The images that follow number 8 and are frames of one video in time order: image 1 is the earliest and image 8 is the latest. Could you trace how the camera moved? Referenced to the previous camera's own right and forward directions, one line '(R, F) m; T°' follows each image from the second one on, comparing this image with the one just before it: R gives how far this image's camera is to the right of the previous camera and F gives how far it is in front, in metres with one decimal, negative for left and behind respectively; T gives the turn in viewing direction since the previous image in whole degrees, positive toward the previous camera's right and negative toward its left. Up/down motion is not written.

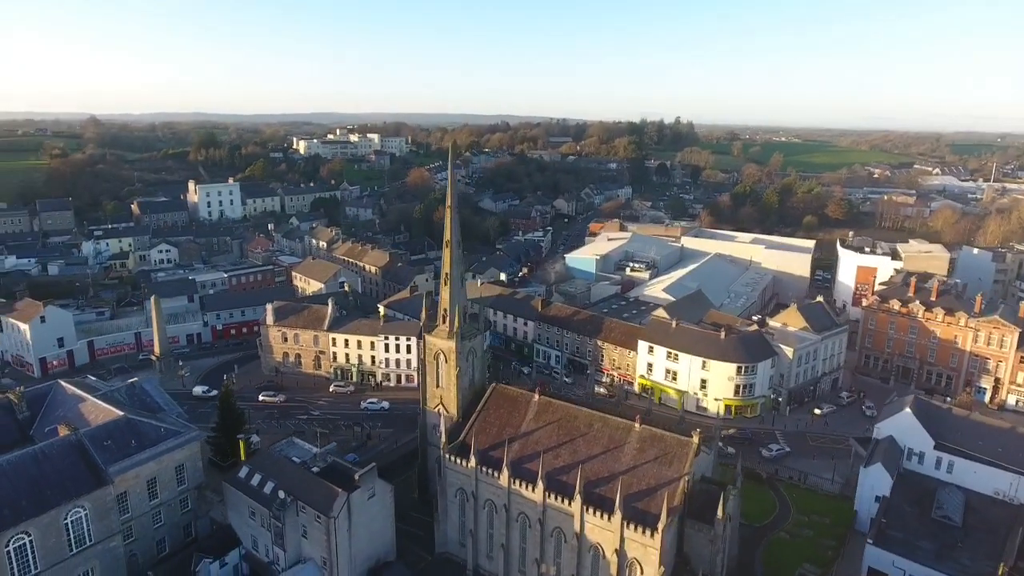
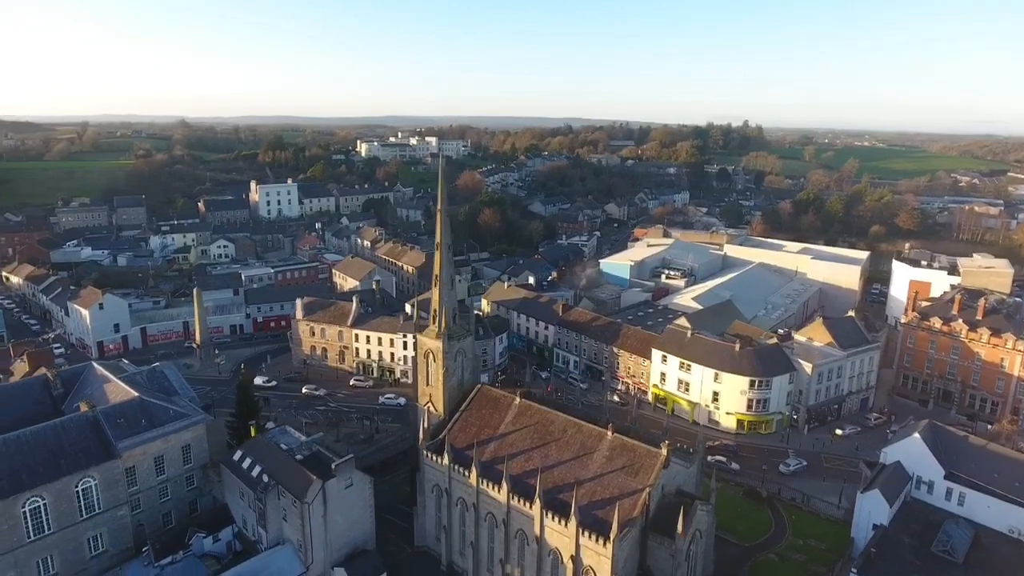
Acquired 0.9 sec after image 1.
(+4.1, -0.3) m; -7°
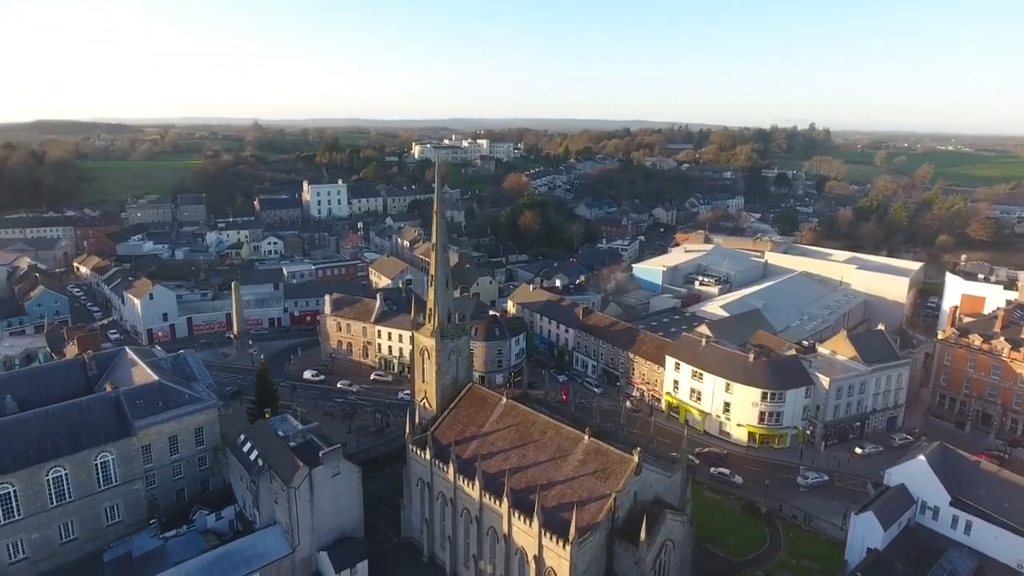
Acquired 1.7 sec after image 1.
(+3.7, -0.4) m; -6°
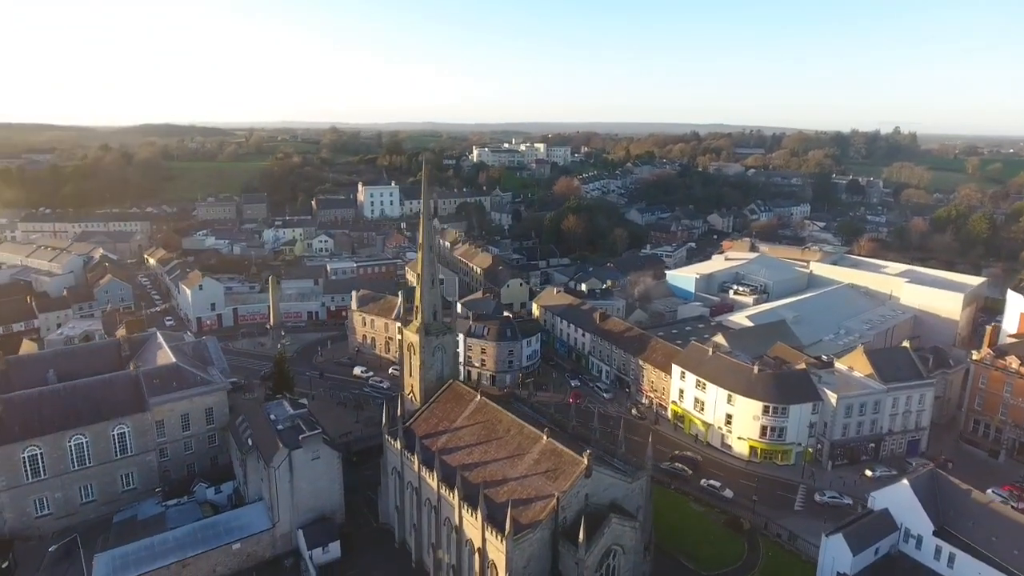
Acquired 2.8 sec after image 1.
(+5.0, -0.5) m; -7°
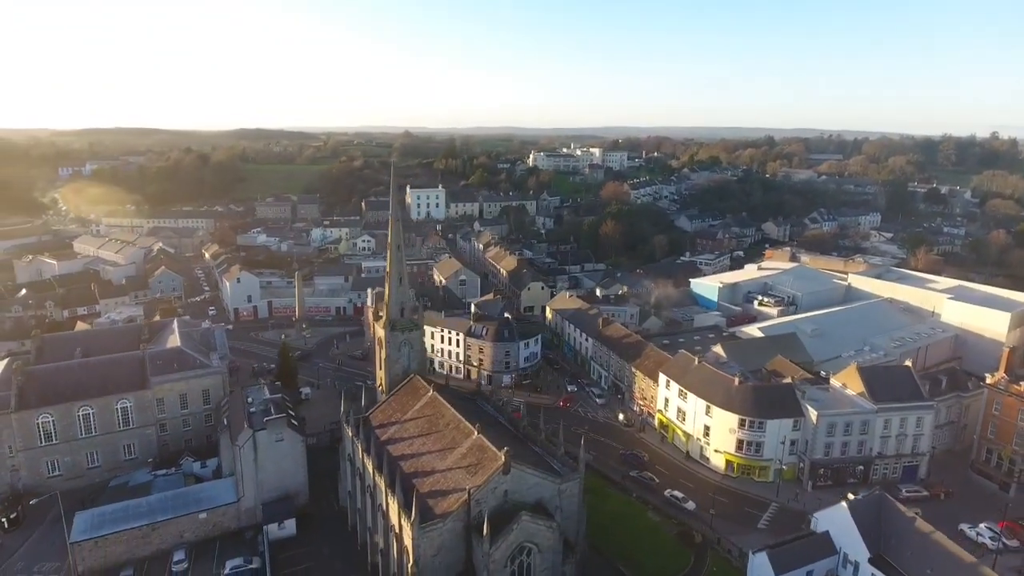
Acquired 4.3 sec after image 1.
(+6.8, -0.4) m; -8°
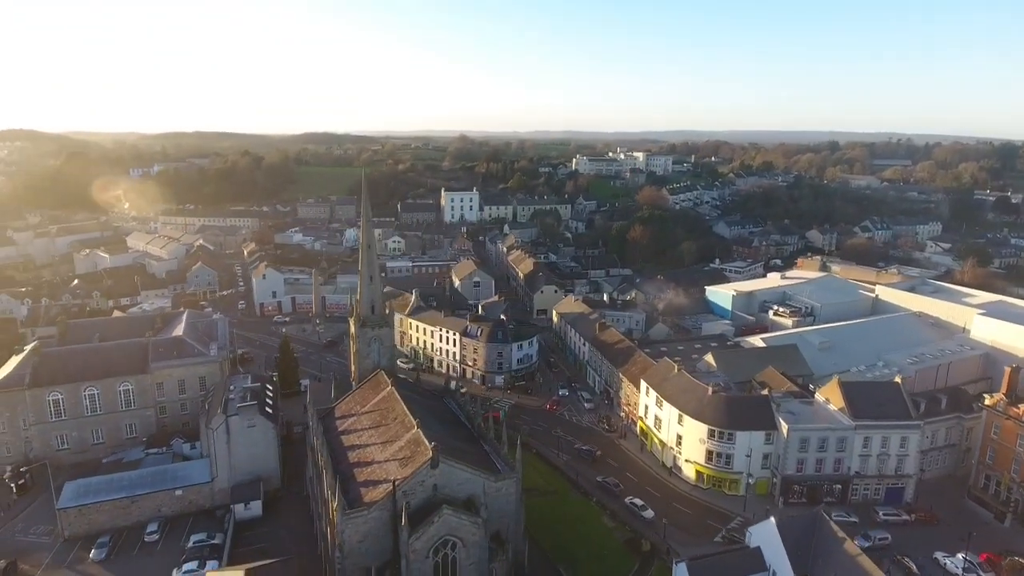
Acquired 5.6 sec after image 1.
(+5.9, -0.3) m; -6°
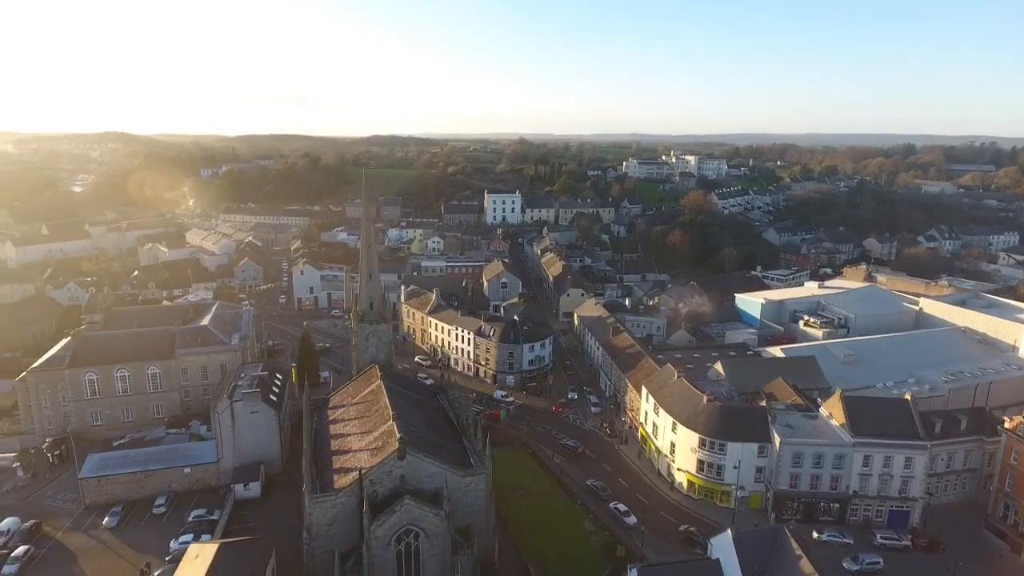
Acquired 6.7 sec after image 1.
(+4.4, -0.2) m; -6°
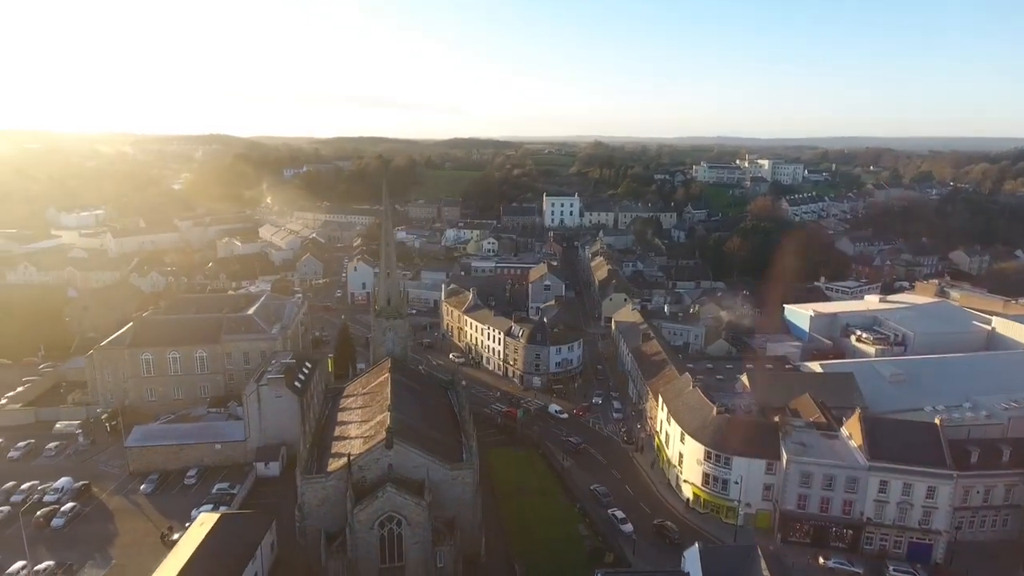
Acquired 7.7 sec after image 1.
(+4.4, -0.1) m; -8°
